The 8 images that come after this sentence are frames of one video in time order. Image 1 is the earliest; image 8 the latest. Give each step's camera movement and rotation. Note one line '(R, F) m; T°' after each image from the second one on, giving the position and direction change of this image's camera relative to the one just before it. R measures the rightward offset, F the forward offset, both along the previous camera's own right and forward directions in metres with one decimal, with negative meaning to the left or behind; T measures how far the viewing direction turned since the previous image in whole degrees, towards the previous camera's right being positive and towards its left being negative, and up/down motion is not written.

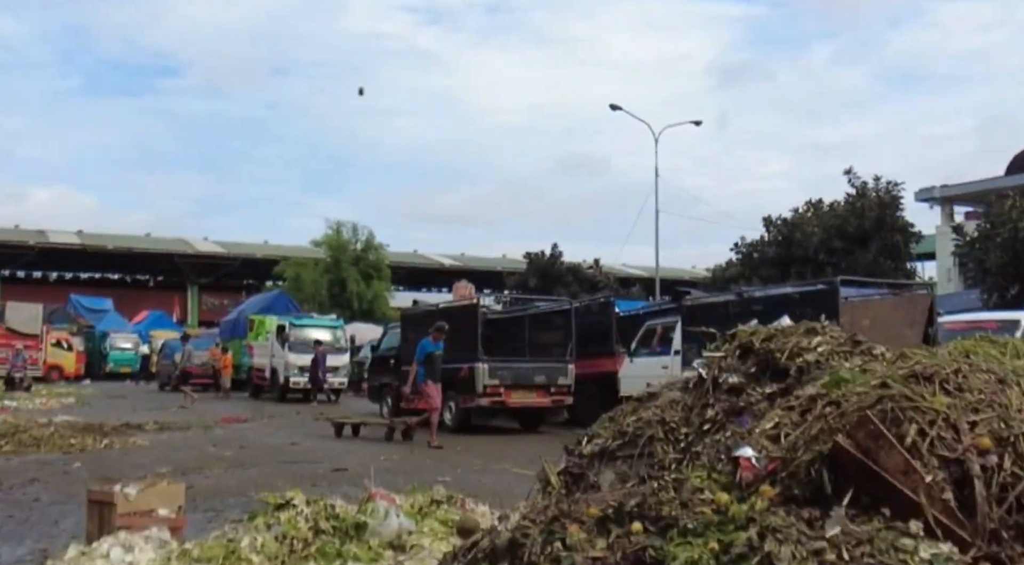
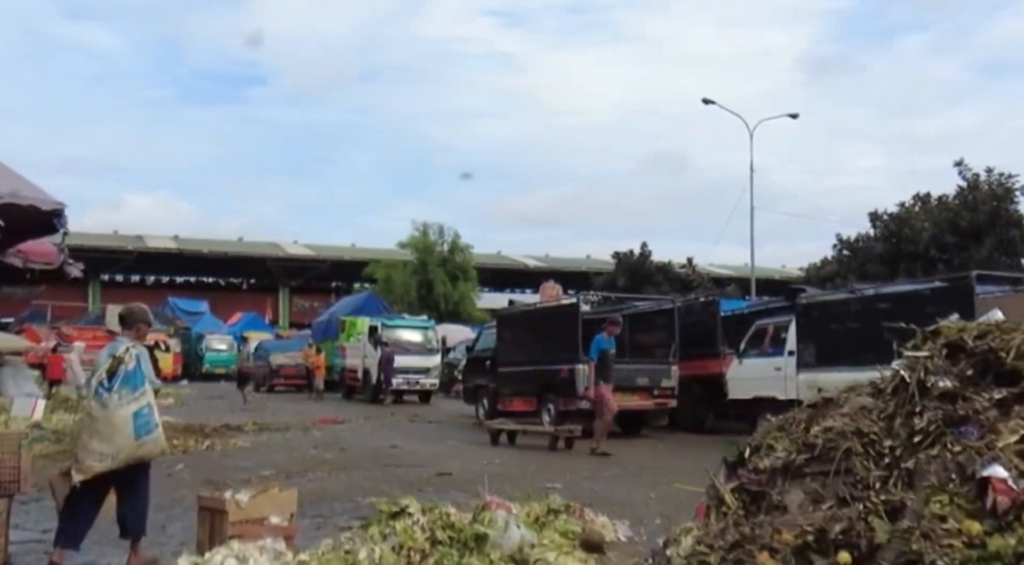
(-0.4, +0.5) m; -5°
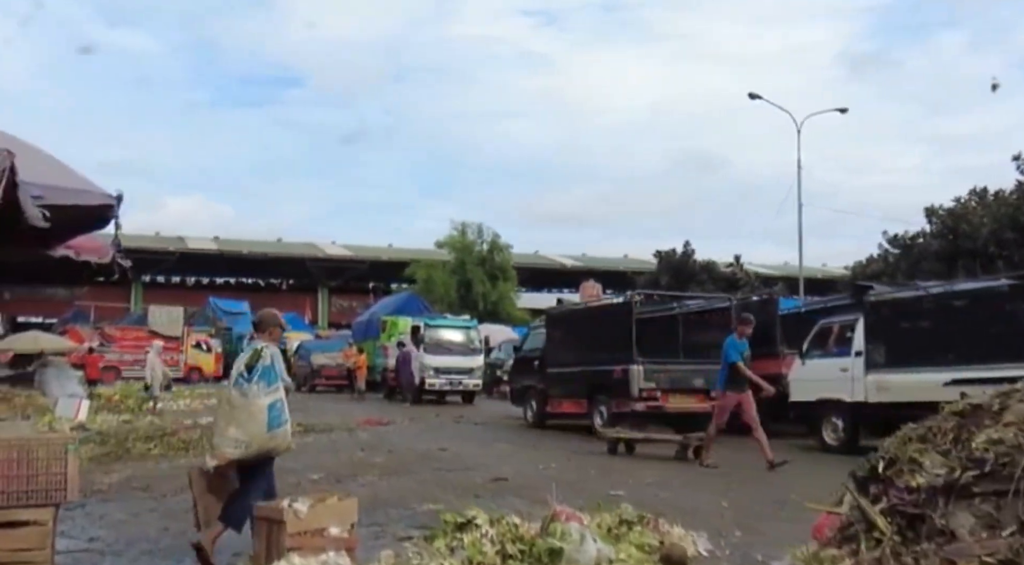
(-0.3, +0.5) m; -2°
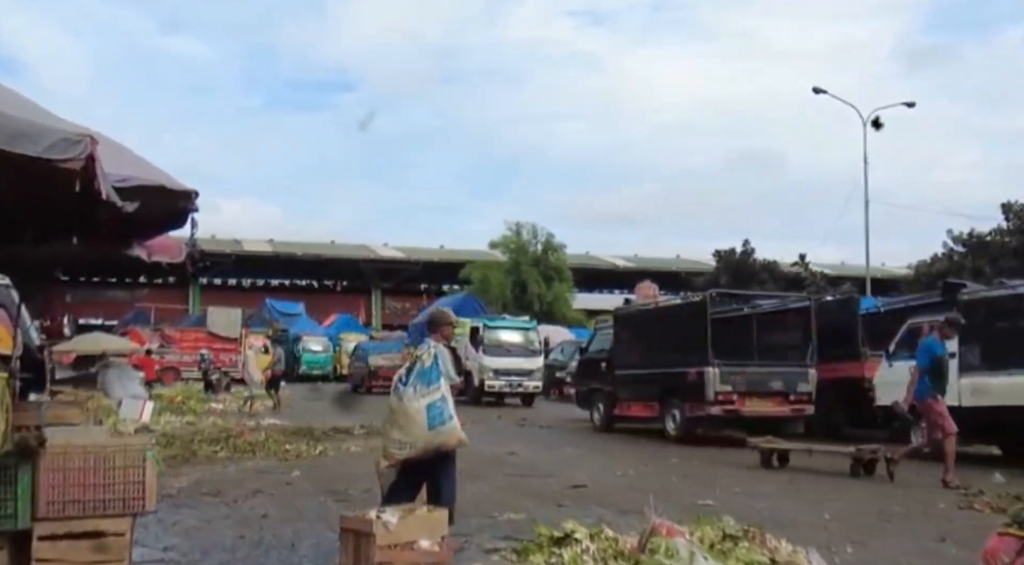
(-0.3, +0.4) m; -3°
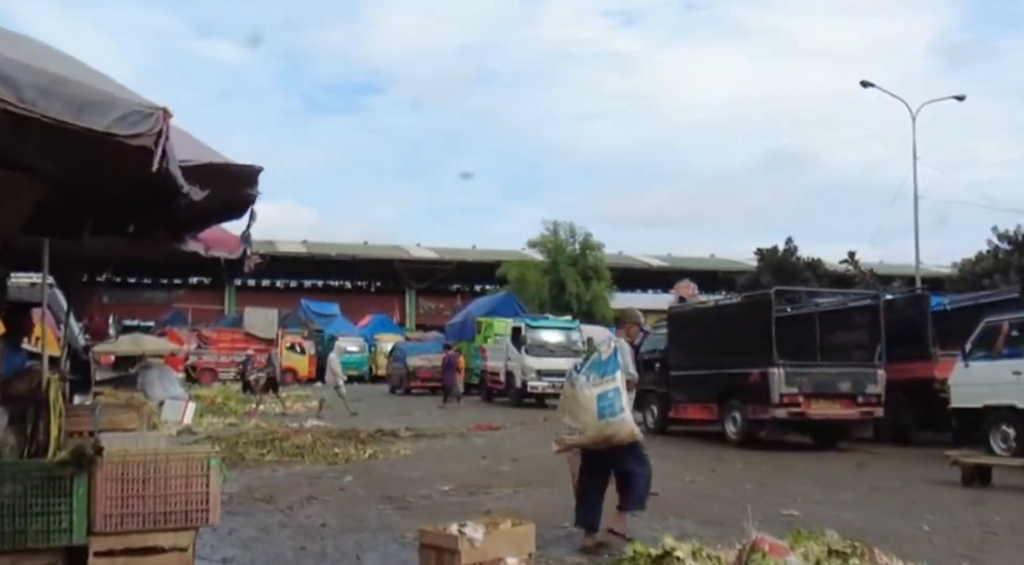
(-0.4, +0.5) m; -2°
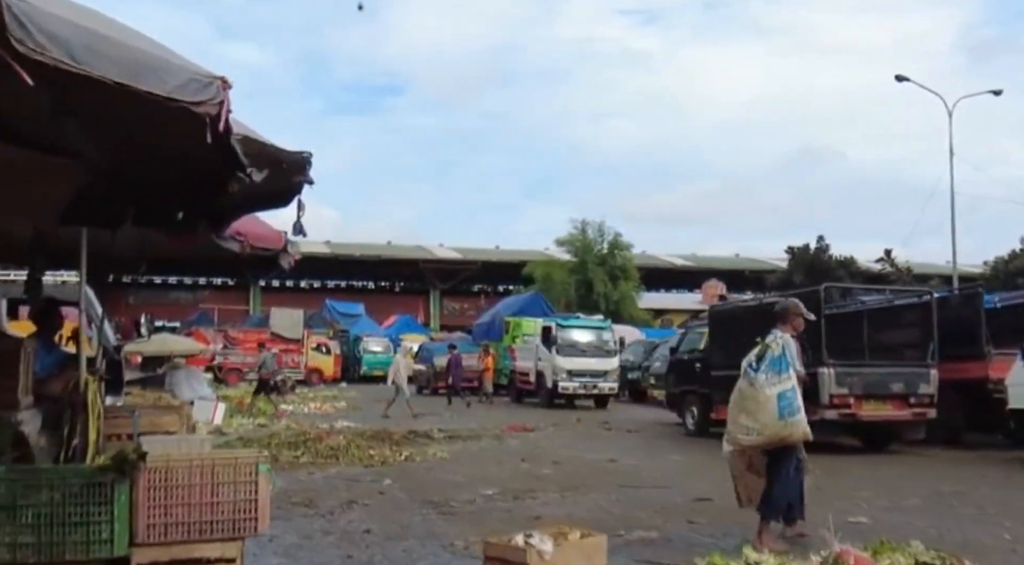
(-0.3, +0.4) m; -1°
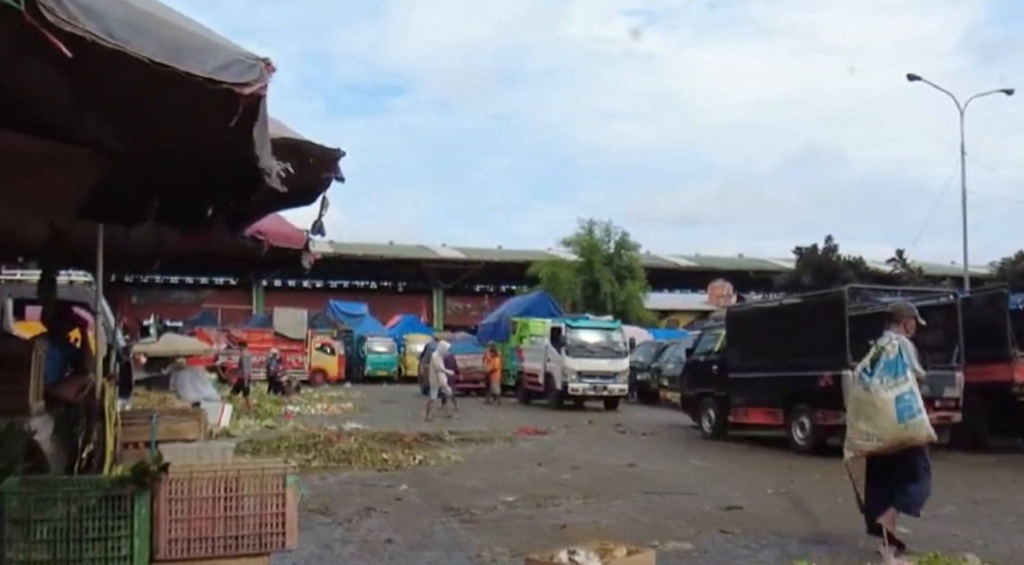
(-0.2, +0.3) m; 0°
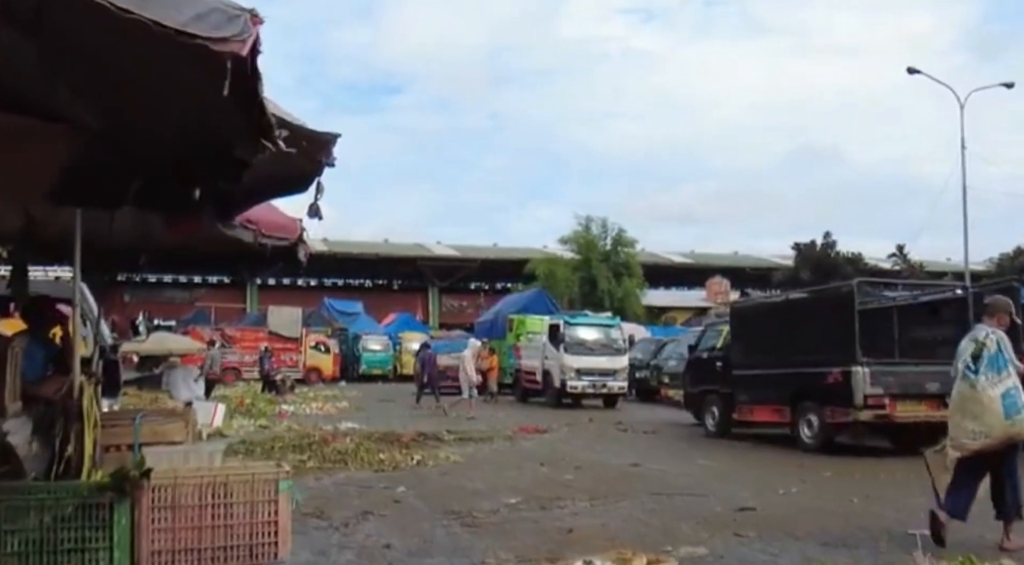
(-0.1, +0.4) m; 0°
